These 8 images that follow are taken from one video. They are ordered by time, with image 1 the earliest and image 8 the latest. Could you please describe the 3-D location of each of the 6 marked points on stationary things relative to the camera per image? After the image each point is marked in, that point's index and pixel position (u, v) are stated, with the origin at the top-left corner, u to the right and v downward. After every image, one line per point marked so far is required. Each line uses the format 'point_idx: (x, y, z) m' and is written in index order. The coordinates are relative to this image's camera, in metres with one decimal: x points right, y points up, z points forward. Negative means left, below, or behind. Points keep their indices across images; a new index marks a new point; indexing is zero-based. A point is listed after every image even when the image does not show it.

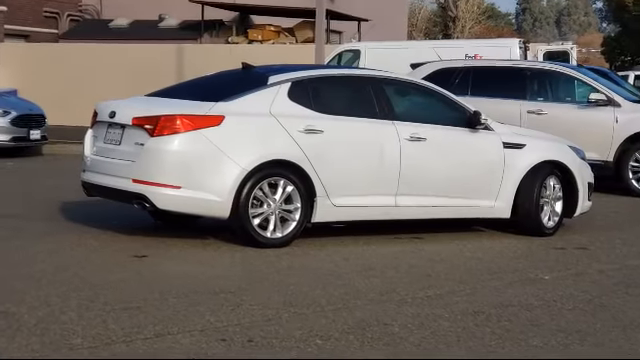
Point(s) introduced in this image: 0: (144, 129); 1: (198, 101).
0: (-1.3, +0.4, +9.4) m
1: (-0.9, +0.6, +9.7) m
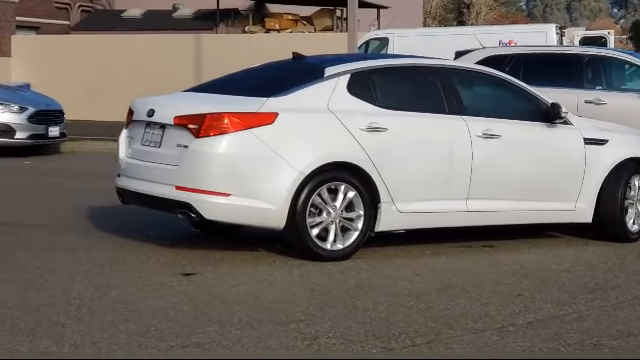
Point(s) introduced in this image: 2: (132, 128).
0: (-0.9, +0.3, +8.4) m
1: (-0.5, +0.6, +8.6) m
2: (-1.3, +0.4, +9.1) m
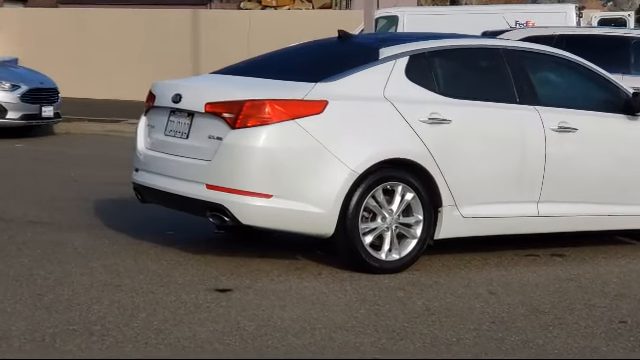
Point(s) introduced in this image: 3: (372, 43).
0: (-0.5, +0.3, +7.2) m
1: (-0.2, +0.6, +7.4) m
2: (-1.0, +0.4, +7.9) m
3: (+0.3, +0.8, +7.8) m
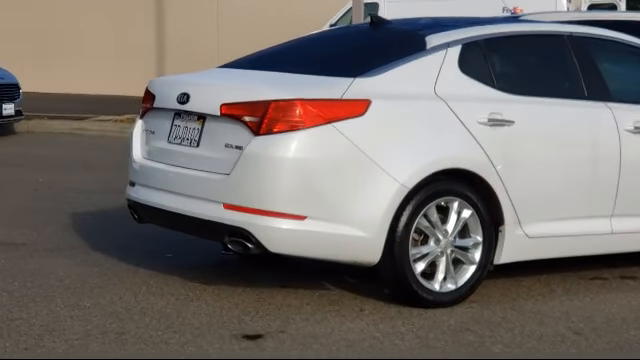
0: (-0.4, +0.3, +5.9) m
1: (0.0, +0.5, +6.1) m
2: (-0.9, +0.3, +6.6) m
3: (+0.5, +0.8, +6.6) m
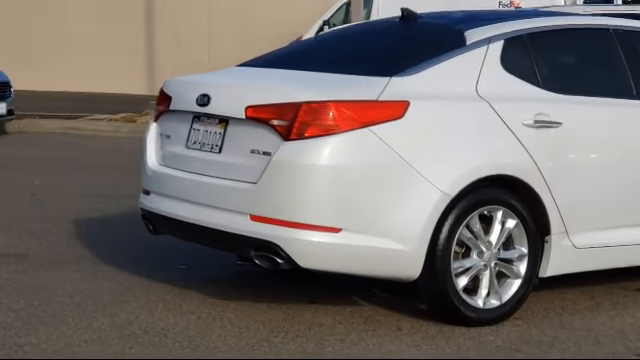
0: (-0.2, +0.2, +5.4) m
1: (+0.2, +0.5, +5.6) m
2: (-0.7, +0.3, +6.1) m
3: (+0.6, +0.7, +6.1) m
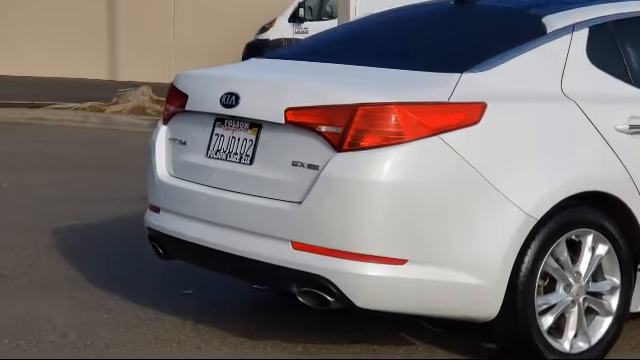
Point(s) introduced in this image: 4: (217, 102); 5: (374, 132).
0: (0.0, +0.2, +4.4) m
1: (+0.3, +0.4, +4.7) m
2: (-0.5, +0.2, +5.1) m
3: (+0.8, +0.7, +5.1) m
4: (-0.4, +0.3, +4.8) m
5: (+0.2, +0.2, +4.3) m
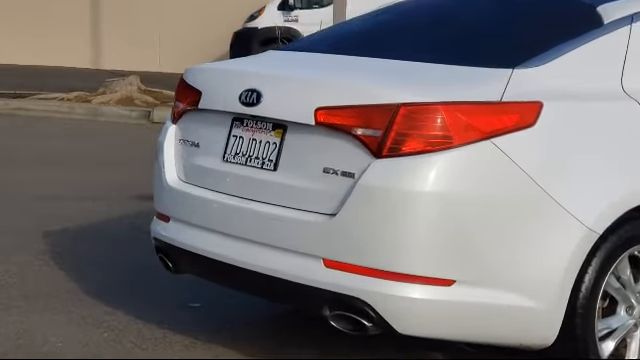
0: (+0.1, +0.1, +3.9) m
1: (+0.4, +0.4, +4.1) m
2: (-0.4, +0.2, +4.5) m
3: (+0.9, +0.7, +4.6) m
4: (-0.3, +0.3, +4.3) m
5: (+0.3, +0.1, +3.8) m
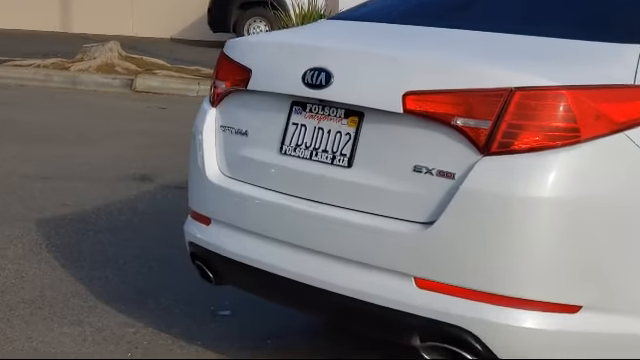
0: (+0.3, +0.1, +3.2) m
1: (+0.7, +0.4, +3.4) m
2: (-0.2, +0.2, +3.8) m
3: (+1.1, +0.7, +3.9) m
4: (-0.1, +0.3, +3.5) m
5: (+0.5, +0.1, +3.1) m
